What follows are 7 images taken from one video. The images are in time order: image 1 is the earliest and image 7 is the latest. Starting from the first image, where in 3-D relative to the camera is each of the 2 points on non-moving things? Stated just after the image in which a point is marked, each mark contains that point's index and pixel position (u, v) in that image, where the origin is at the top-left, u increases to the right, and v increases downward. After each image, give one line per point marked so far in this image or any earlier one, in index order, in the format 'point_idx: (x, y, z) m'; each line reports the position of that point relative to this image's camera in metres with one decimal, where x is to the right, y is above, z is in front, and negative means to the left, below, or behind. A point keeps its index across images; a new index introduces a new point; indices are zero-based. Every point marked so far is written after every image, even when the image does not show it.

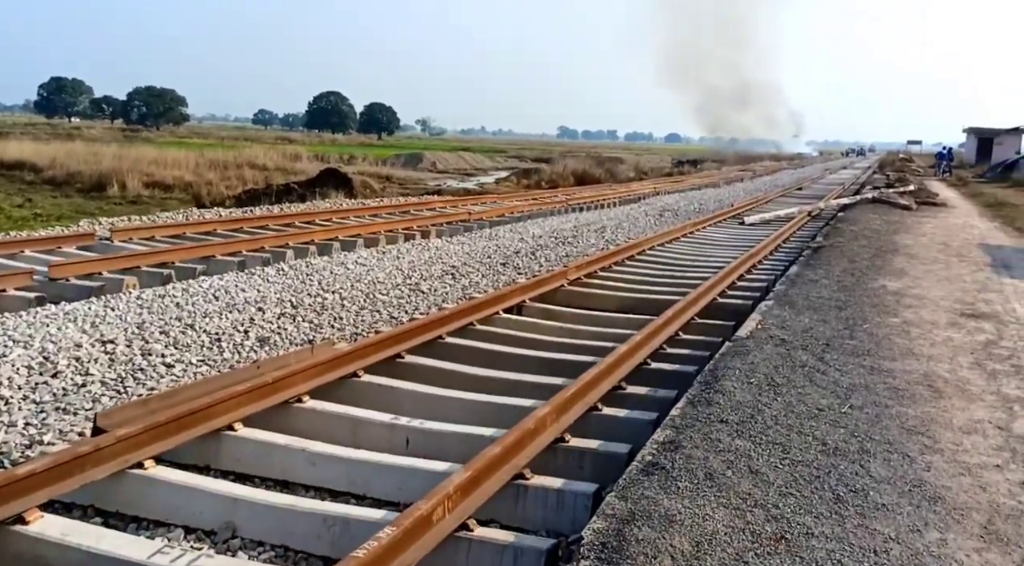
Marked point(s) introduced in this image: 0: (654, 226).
0: (+2.8, +1.1, +19.3) m
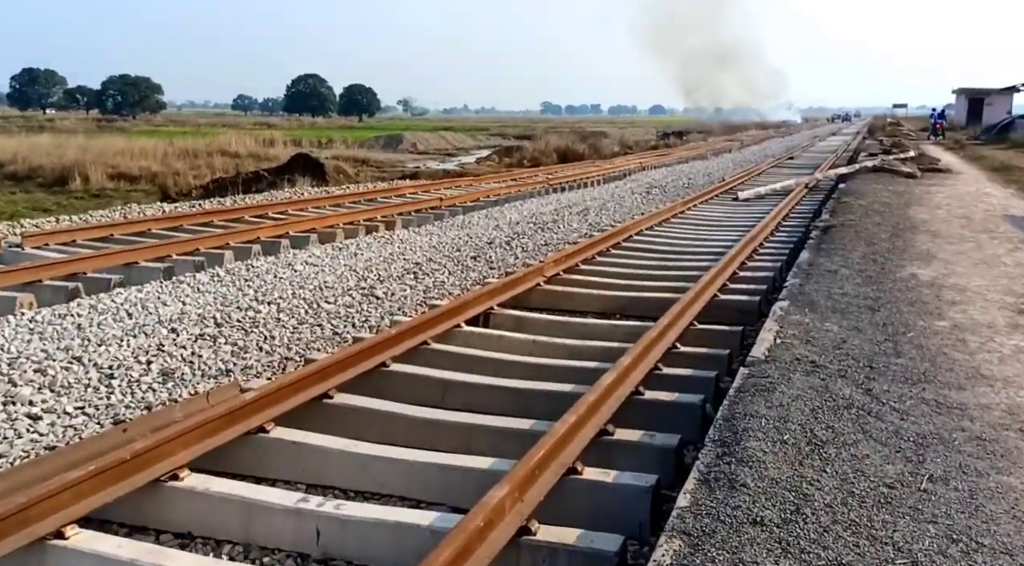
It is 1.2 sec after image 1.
0: (+2.4, +1.4, +17.9) m
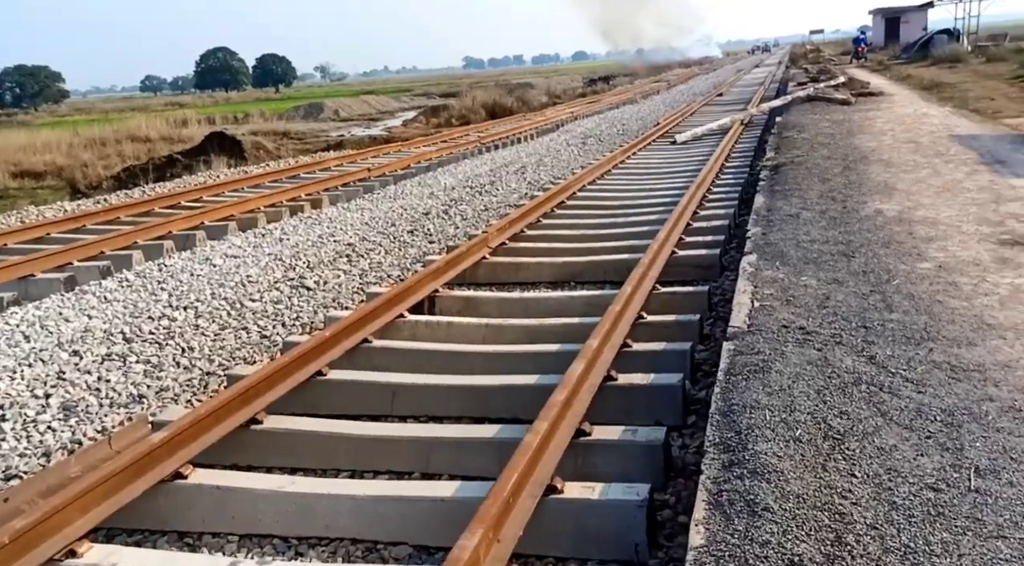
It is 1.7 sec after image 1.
0: (+1.2, +2.2, +17.3) m
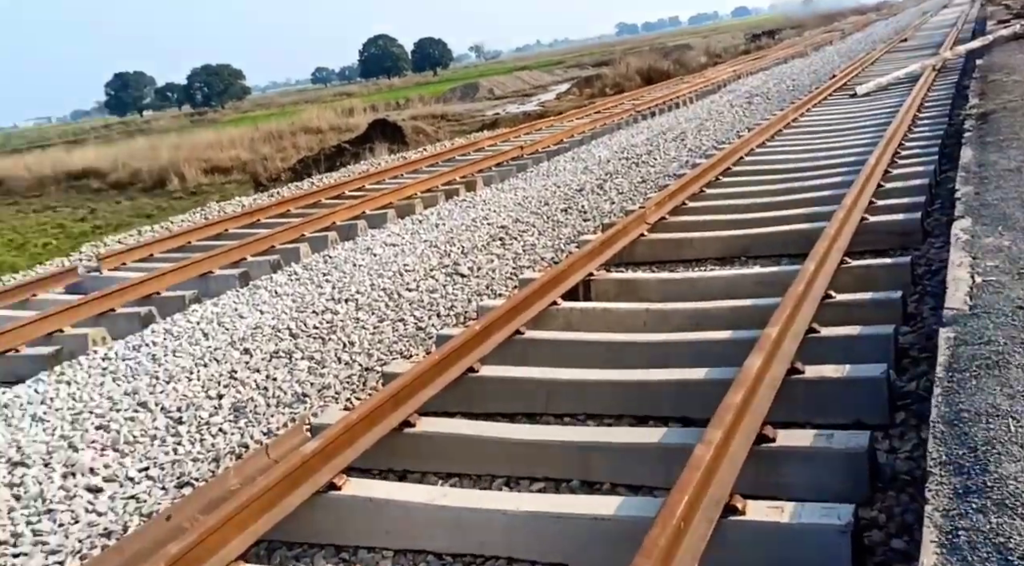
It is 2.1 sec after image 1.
0: (+3.9, +2.7, +16.3) m
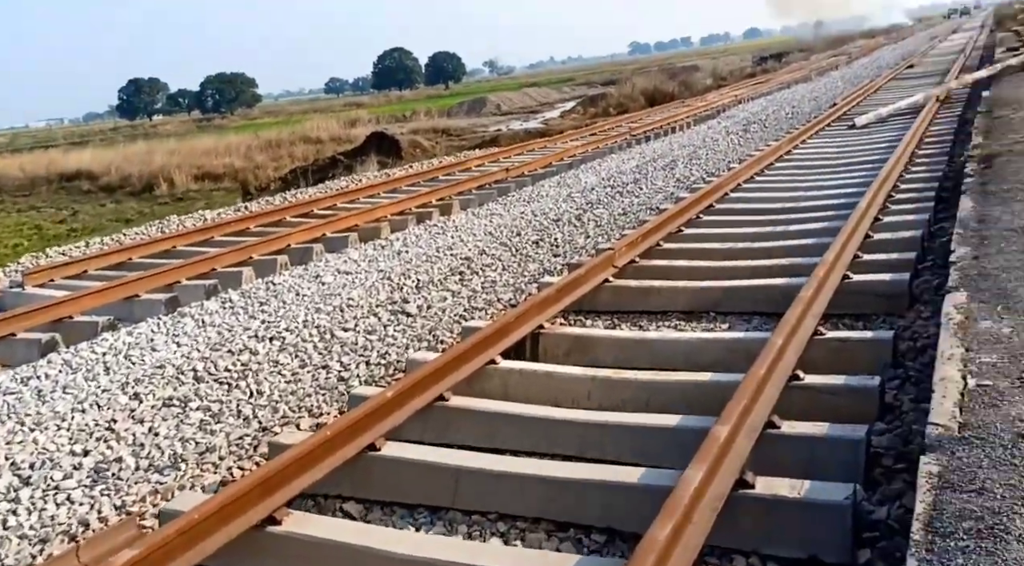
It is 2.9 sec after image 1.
0: (+3.6, +2.1, +15.5) m
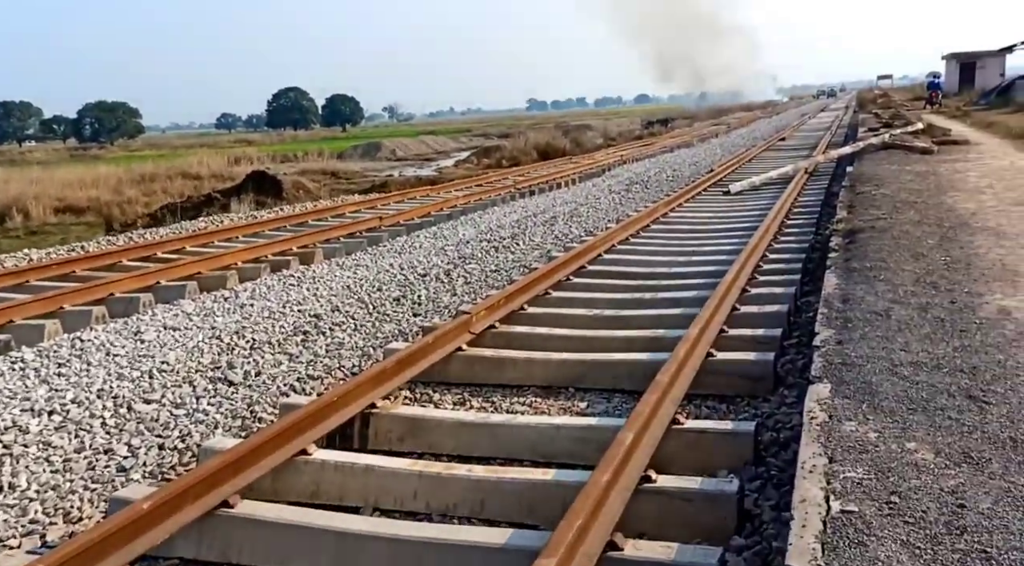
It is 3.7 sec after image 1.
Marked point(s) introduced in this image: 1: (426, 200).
0: (+1.7, +1.2, +15.3) m
1: (-1.6, +1.6, +18.6) m
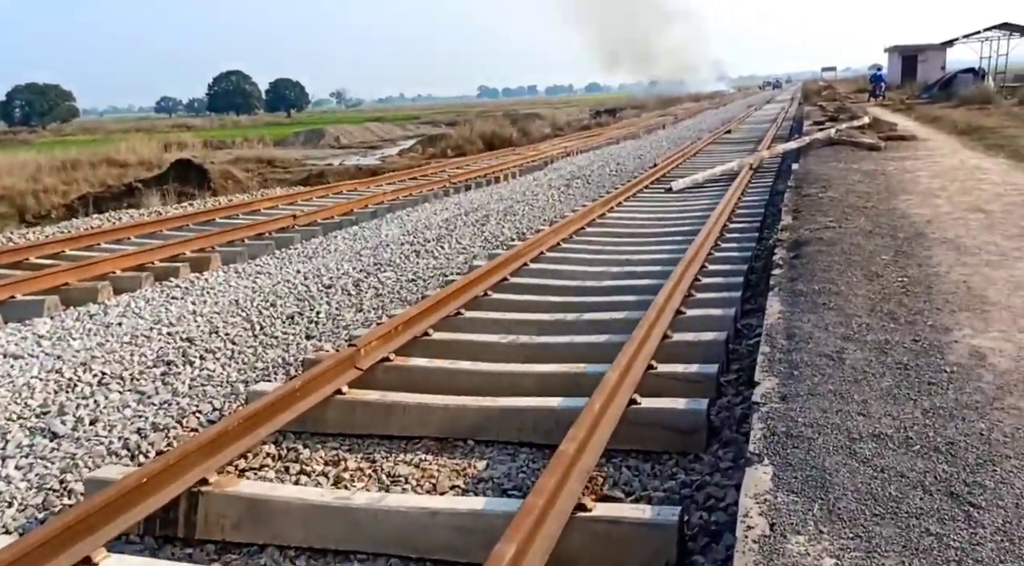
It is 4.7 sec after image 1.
0: (+0.6, +1.1, +14.4) m
1: (-2.8, +1.6, +17.5) m
